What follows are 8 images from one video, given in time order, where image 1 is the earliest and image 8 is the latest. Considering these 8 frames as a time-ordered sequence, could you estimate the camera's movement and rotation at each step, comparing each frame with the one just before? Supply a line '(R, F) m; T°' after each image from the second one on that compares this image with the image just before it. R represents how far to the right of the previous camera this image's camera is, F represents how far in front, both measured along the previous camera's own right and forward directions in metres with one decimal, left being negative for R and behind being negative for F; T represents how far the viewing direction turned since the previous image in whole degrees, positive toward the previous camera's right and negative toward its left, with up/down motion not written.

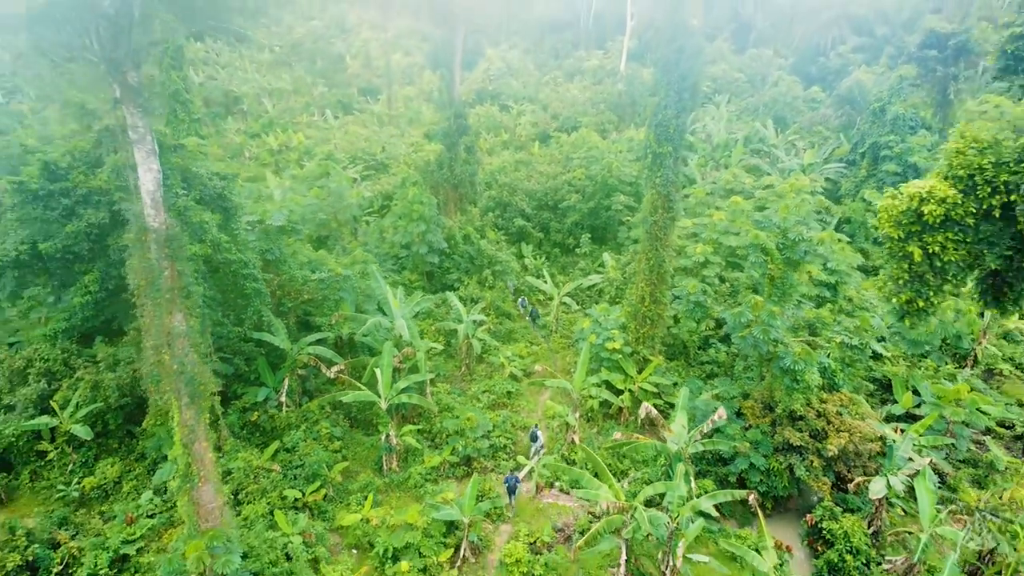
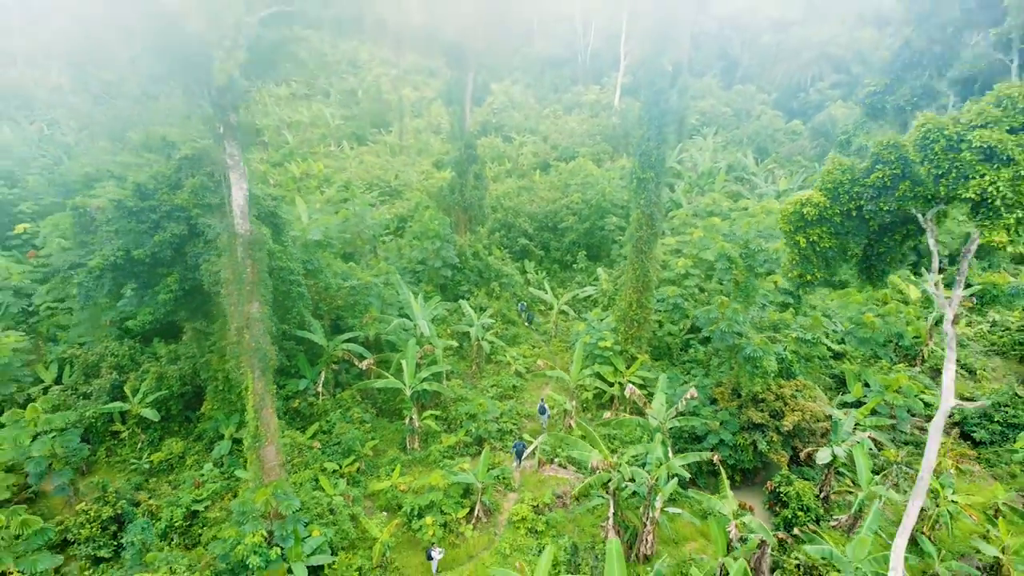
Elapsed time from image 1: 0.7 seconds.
(-0.1, -1.1) m; 0°
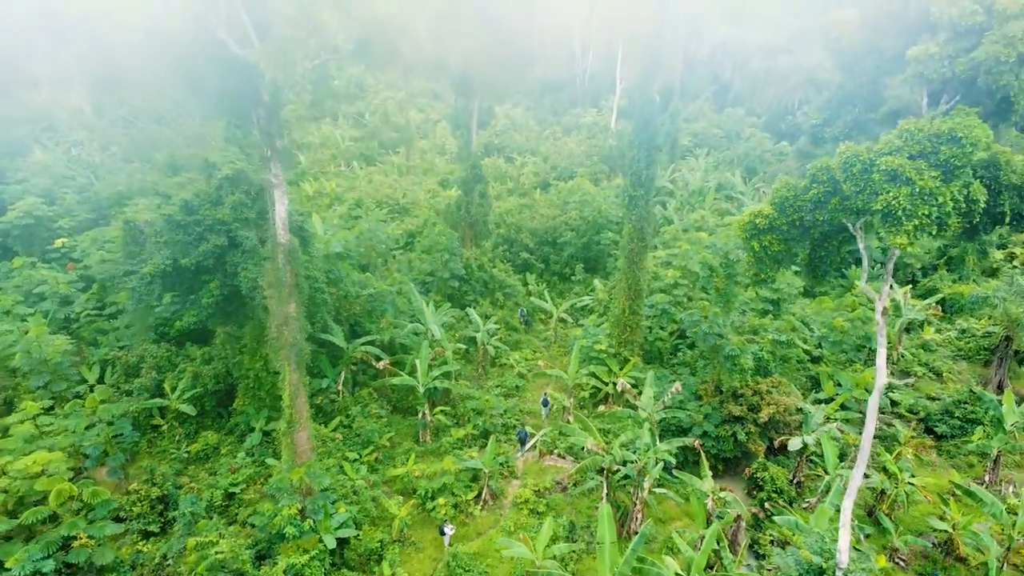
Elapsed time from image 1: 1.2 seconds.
(0.0, -0.8) m; 0°
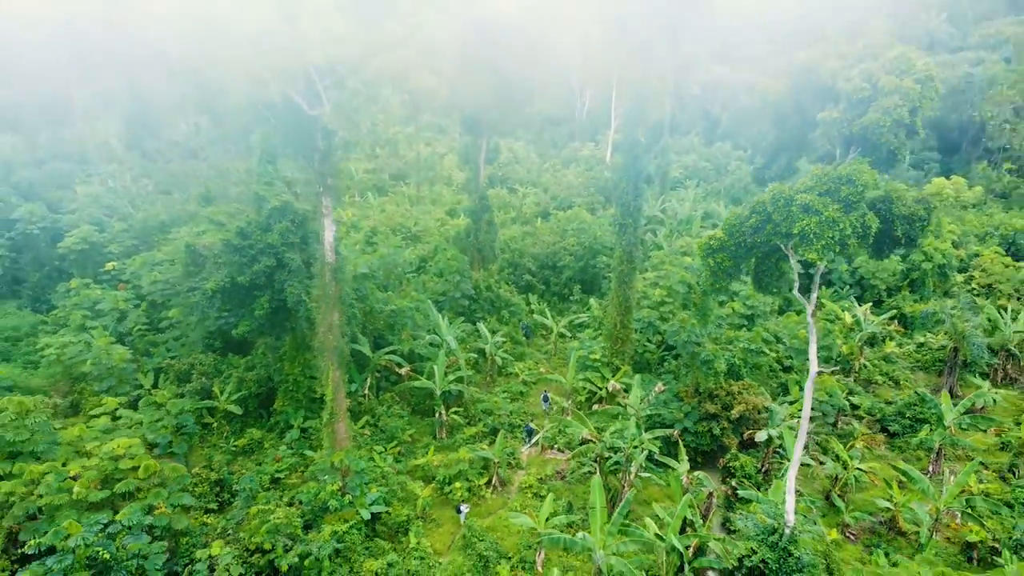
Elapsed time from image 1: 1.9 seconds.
(-0.1, -1.2) m; 0°
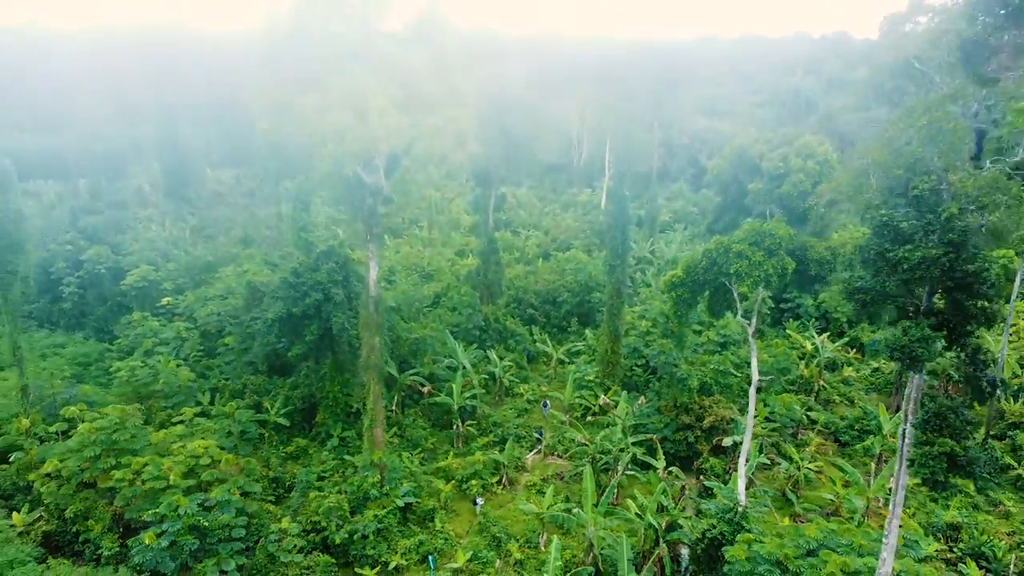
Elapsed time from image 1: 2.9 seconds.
(-0.1, -1.7) m; 0°
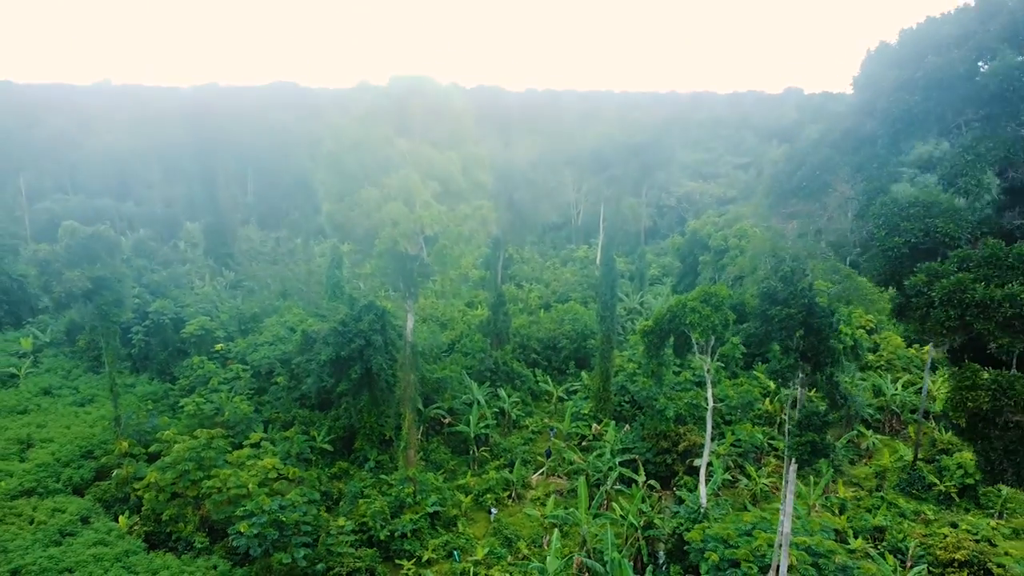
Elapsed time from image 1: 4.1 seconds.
(-0.1, -2.2) m; 0°
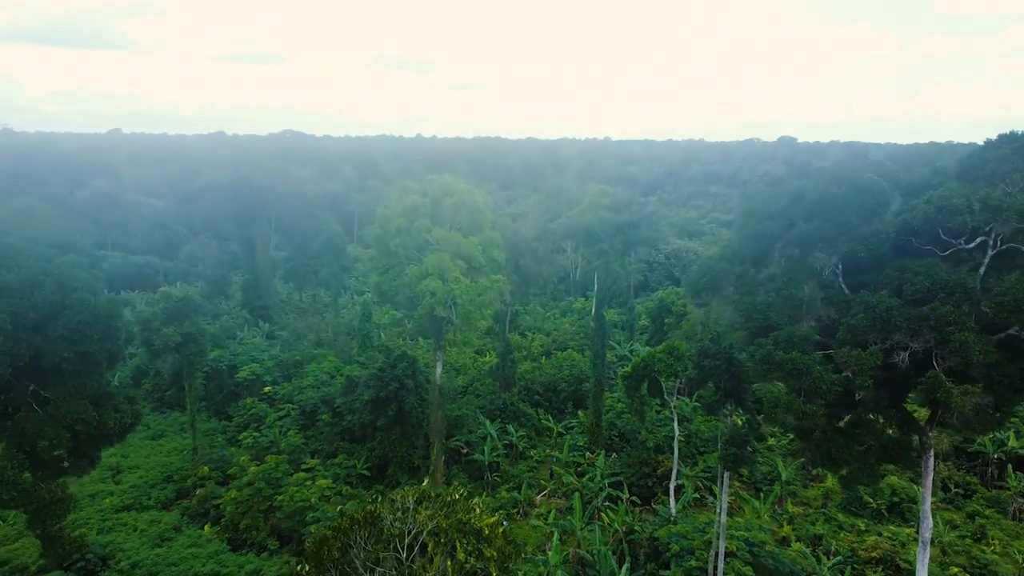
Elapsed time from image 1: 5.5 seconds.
(-0.1, -2.7) m; 0°
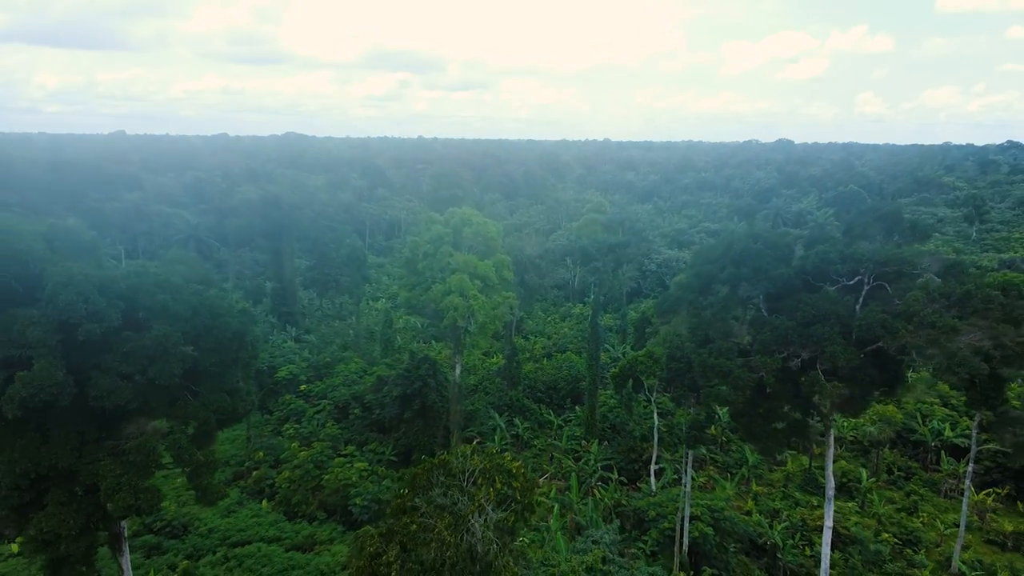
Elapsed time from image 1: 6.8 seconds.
(-0.1, -2.5) m; 0°
